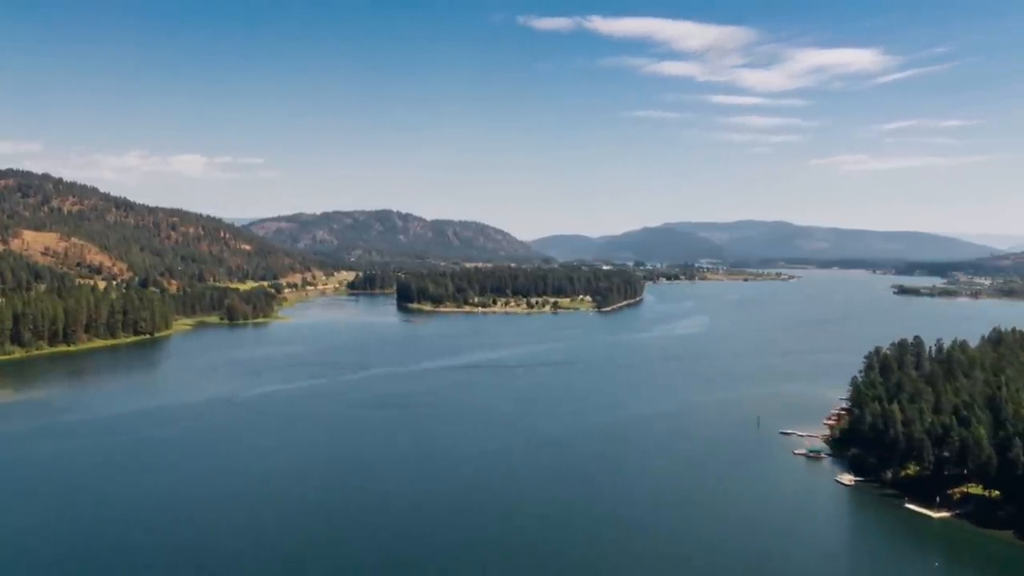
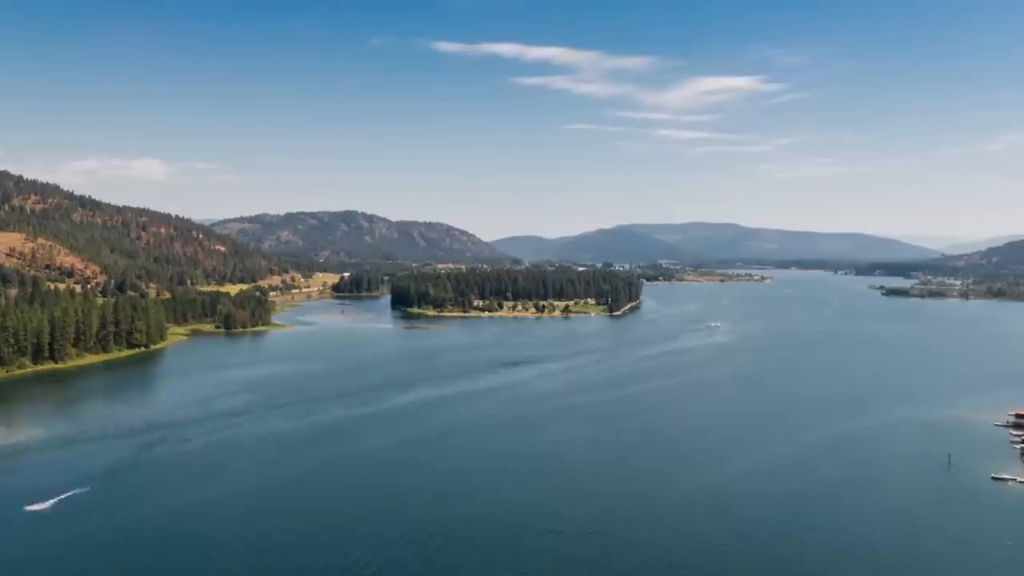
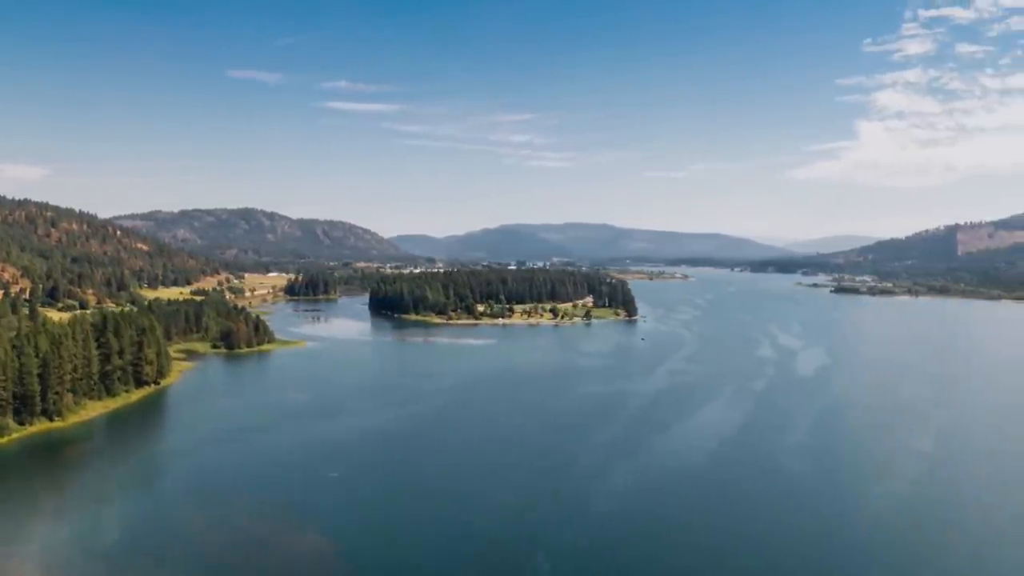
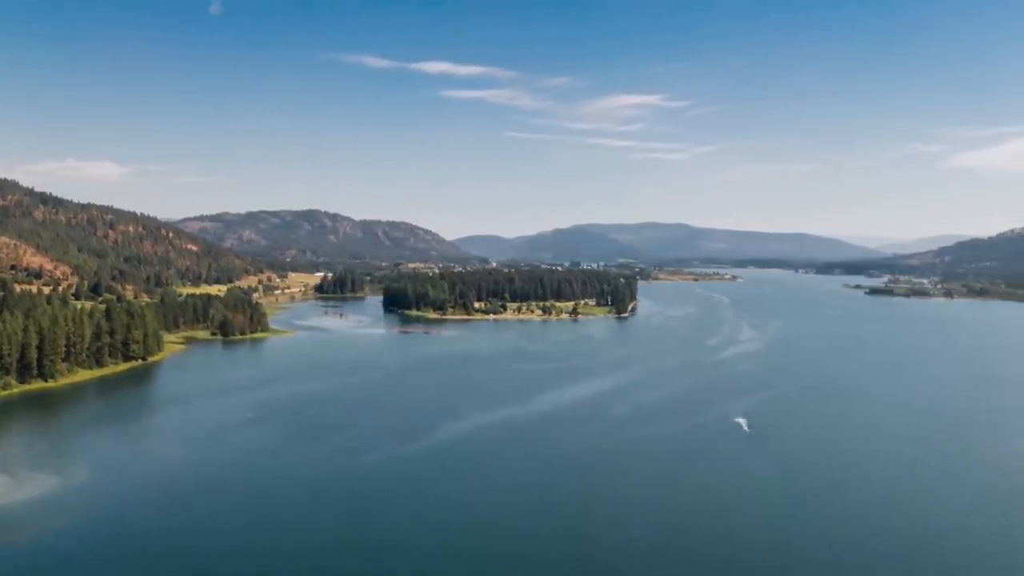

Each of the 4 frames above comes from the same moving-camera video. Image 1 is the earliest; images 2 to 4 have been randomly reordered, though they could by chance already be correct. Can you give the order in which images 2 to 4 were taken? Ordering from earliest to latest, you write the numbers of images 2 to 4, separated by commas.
2, 4, 3
